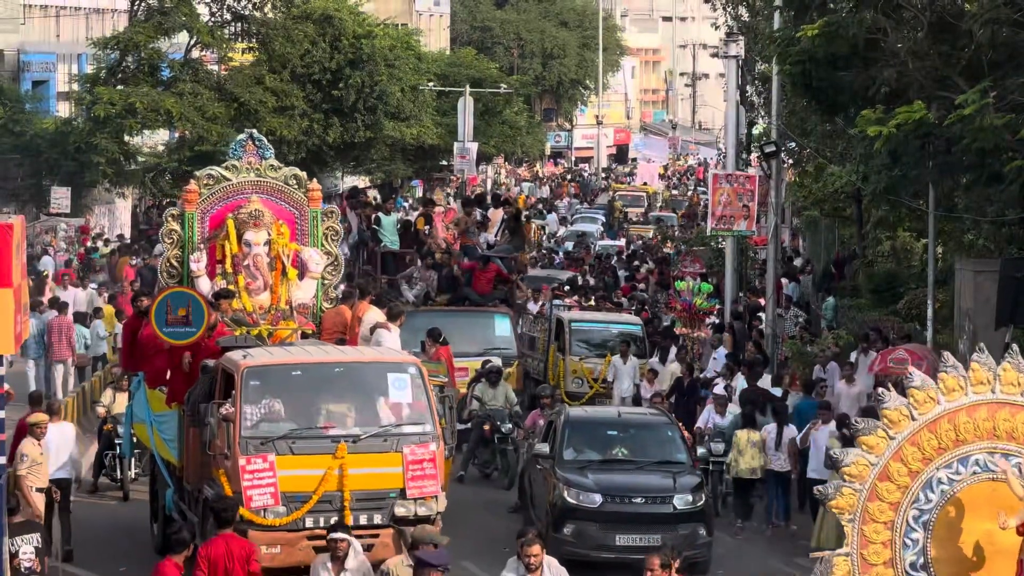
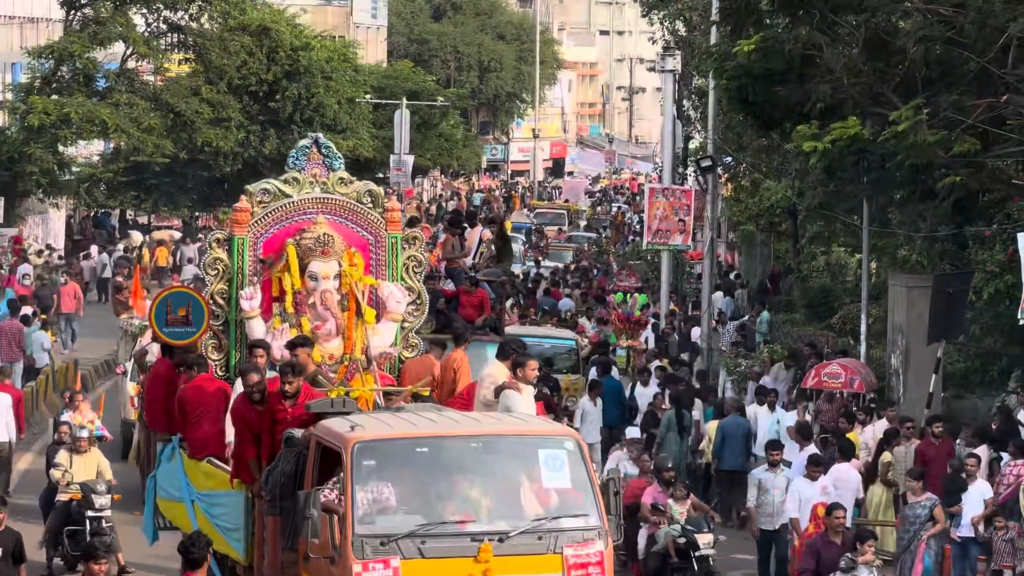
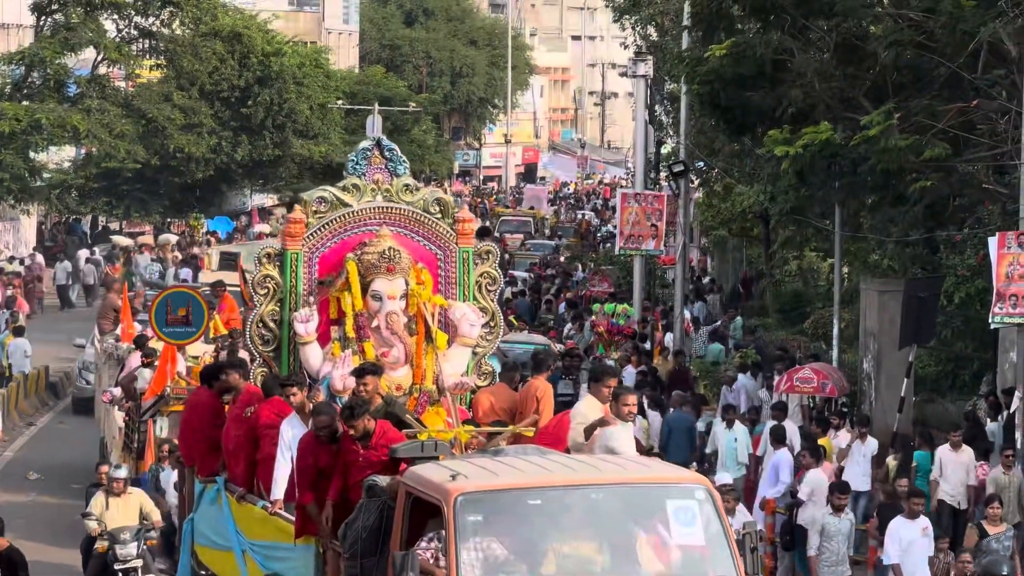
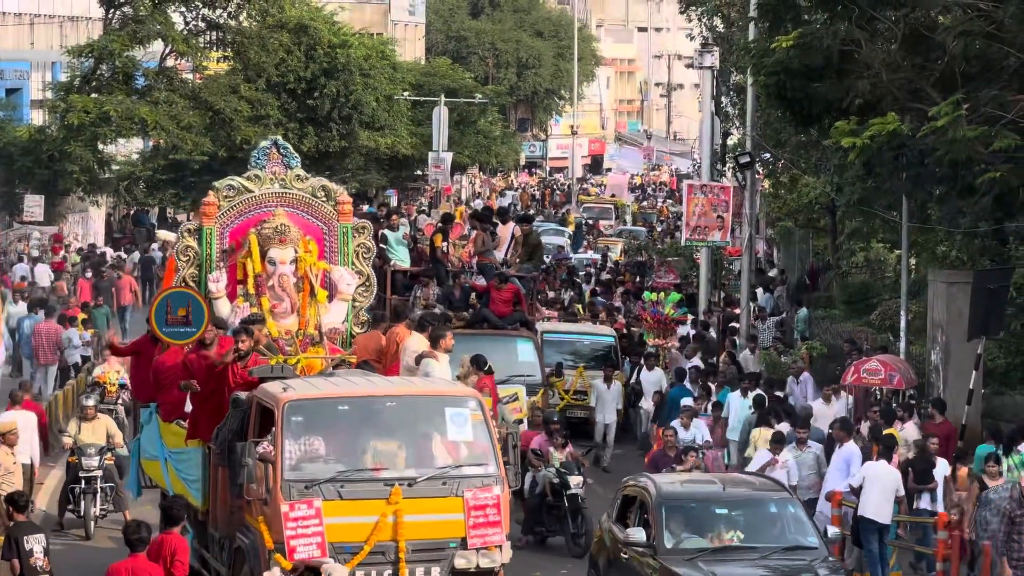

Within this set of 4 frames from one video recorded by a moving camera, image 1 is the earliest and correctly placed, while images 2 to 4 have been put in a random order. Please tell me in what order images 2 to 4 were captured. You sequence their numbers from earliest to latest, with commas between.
4, 2, 3
